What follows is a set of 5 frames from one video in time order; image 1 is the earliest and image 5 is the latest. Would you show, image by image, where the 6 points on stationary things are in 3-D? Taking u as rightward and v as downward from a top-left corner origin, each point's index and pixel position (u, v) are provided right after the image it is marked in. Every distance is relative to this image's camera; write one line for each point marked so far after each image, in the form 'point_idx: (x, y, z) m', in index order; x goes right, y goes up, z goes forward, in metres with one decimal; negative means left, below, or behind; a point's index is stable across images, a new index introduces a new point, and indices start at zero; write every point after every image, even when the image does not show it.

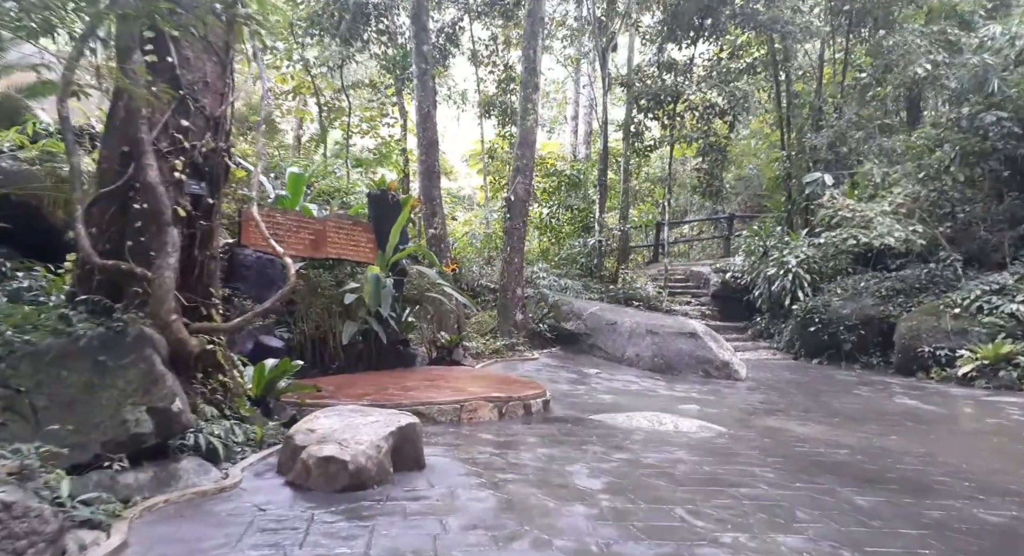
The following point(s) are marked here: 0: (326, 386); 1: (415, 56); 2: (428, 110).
0: (-1.2, -0.7, +4.2) m
1: (-1.1, +2.5, +7.0) m
2: (-1.0, +1.9, +7.0) m
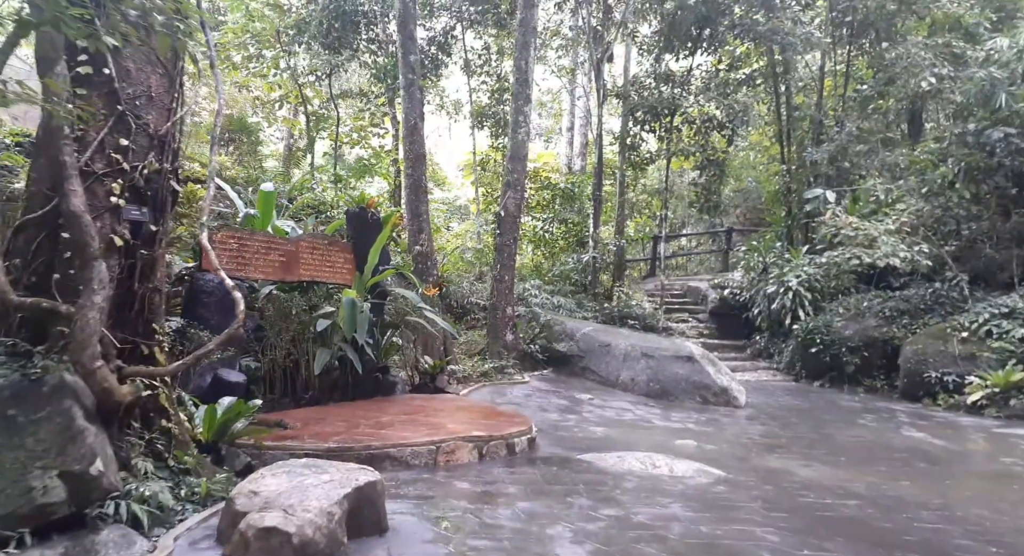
0: (-1.4, -0.9, +3.9) m
1: (-1.2, +2.3, +6.7) m
2: (-1.1, +1.7, +6.7) m
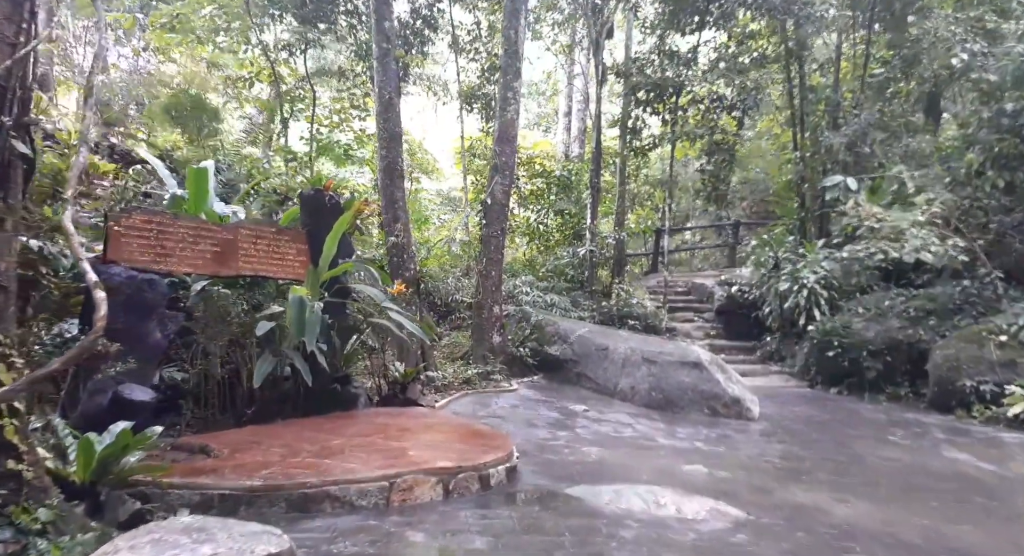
0: (-1.5, -0.9, +3.2) m
1: (-1.3, +2.4, +6.0) m
2: (-1.2, +1.7, +6.0) m
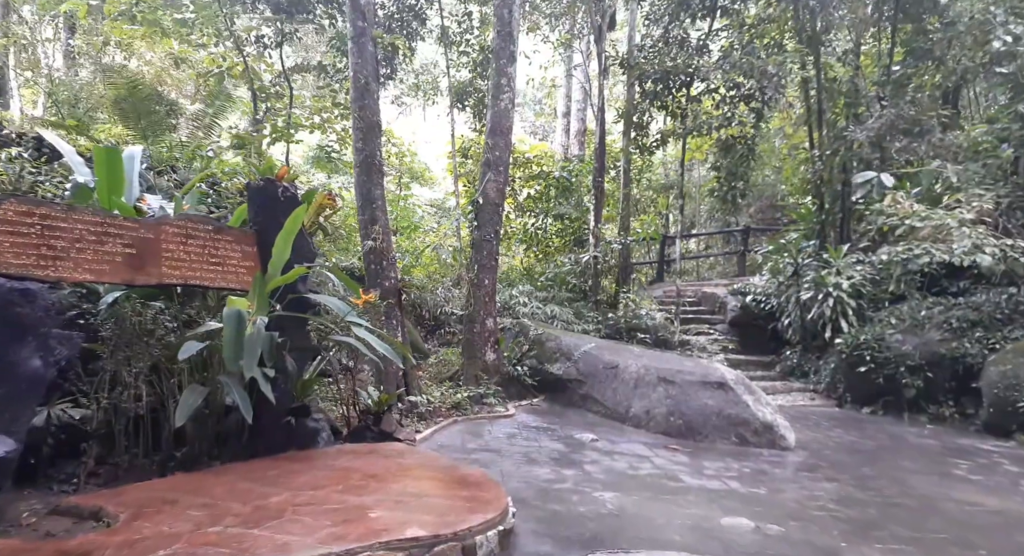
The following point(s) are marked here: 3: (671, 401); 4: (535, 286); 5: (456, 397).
0: (-1.5, -0.9, +2.4) m
1: (-1.4, +2.3, +5.3) m
2: (-1.2, +1.7, +5.2) m
3: (+1.3, -1.0, +5.1) m
4: (+0.3, -0.1, +8.6) m
5: (-0.5, -1.0, +5.3) m
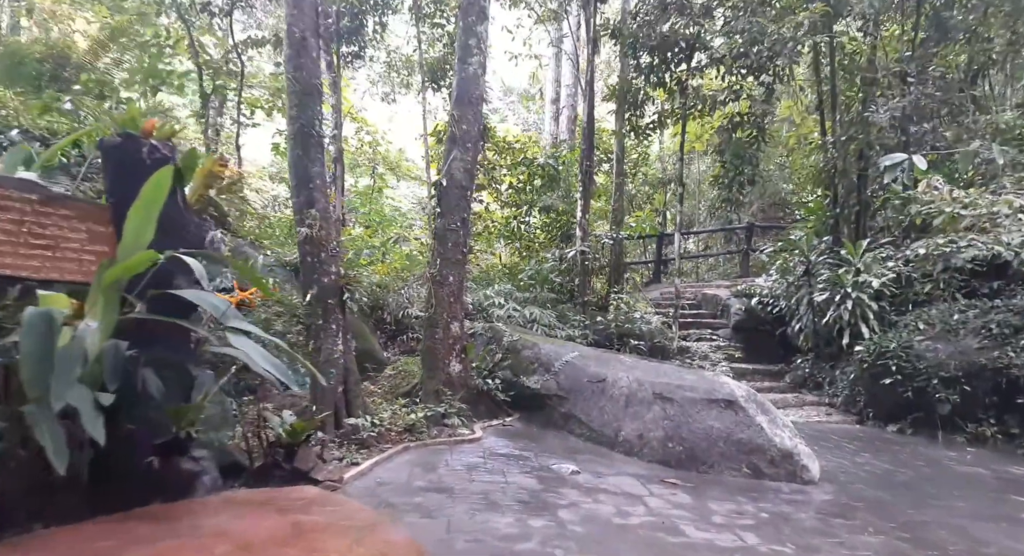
0: (-1.7, -0.8, +1.5) m
1: (-1.6, +2.3, +4.4) m
2: (-1.5, +1.7, +4.4) m
3: (+1.1, -1.0, +4.2) m
4: (+0.1, -0.1, +7.8) m
5: (-0.7, -1.0, +4.4) m
